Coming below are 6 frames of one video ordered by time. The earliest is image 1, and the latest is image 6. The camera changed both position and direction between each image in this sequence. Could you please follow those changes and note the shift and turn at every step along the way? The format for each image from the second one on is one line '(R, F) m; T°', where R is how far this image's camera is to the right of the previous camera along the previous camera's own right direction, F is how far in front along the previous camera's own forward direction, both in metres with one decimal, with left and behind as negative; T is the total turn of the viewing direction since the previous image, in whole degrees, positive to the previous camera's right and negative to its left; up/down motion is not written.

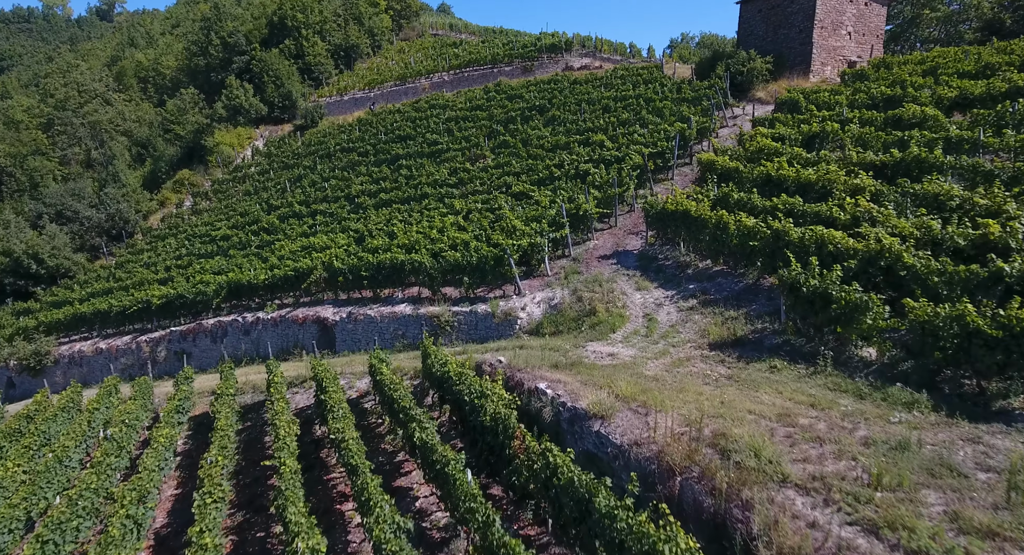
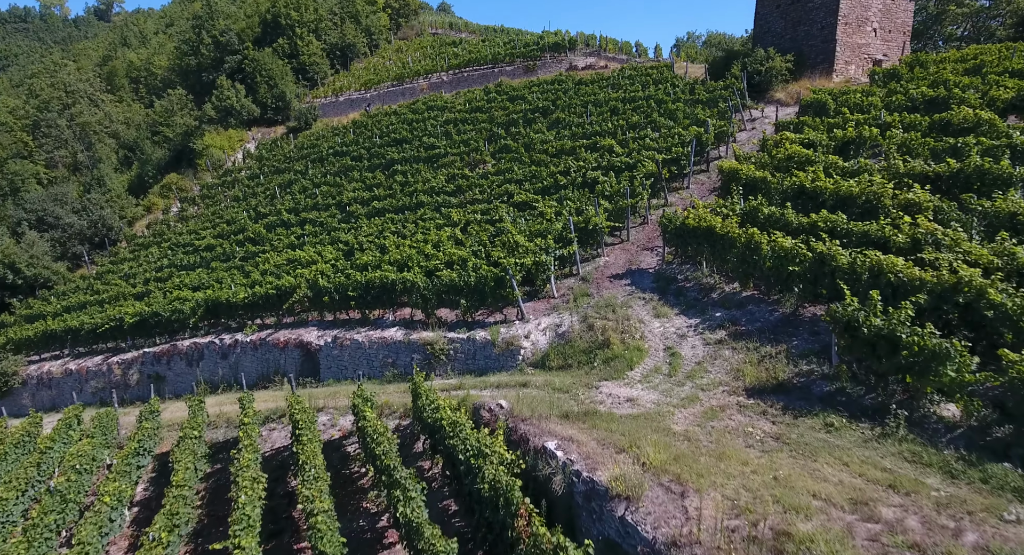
(0.0, +2.1) m; 0°
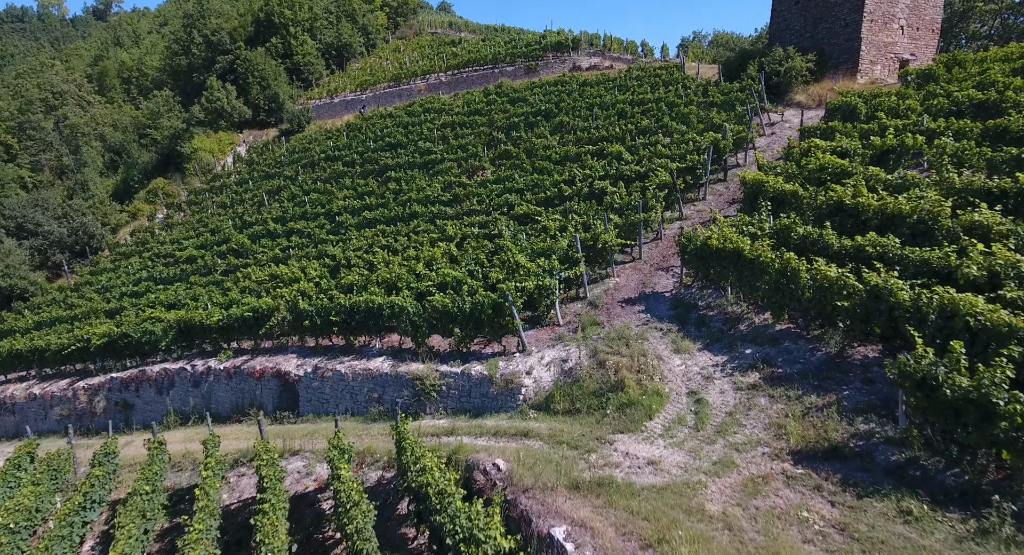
(0.0, +2.0) m; 0°
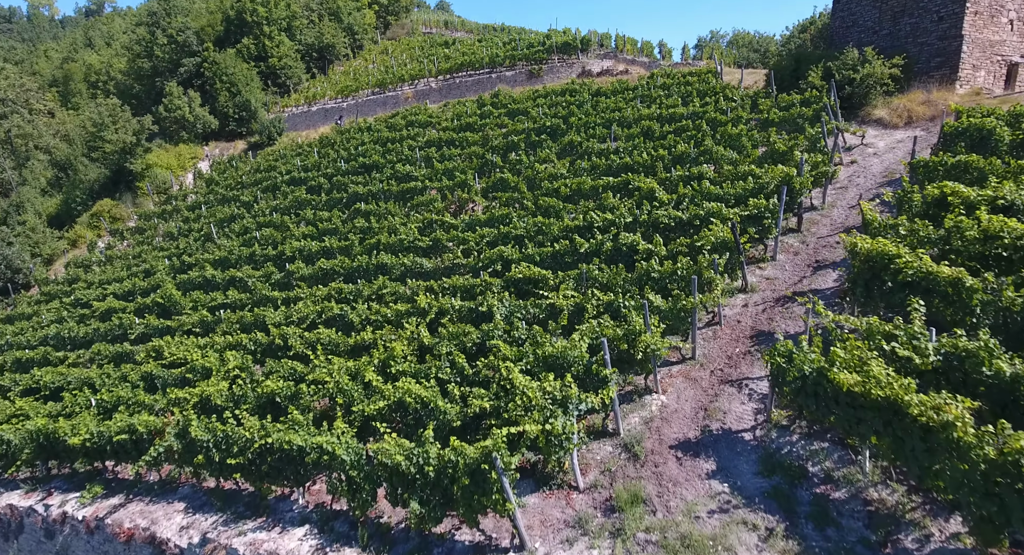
(+0.2, +6.3) m; 0°
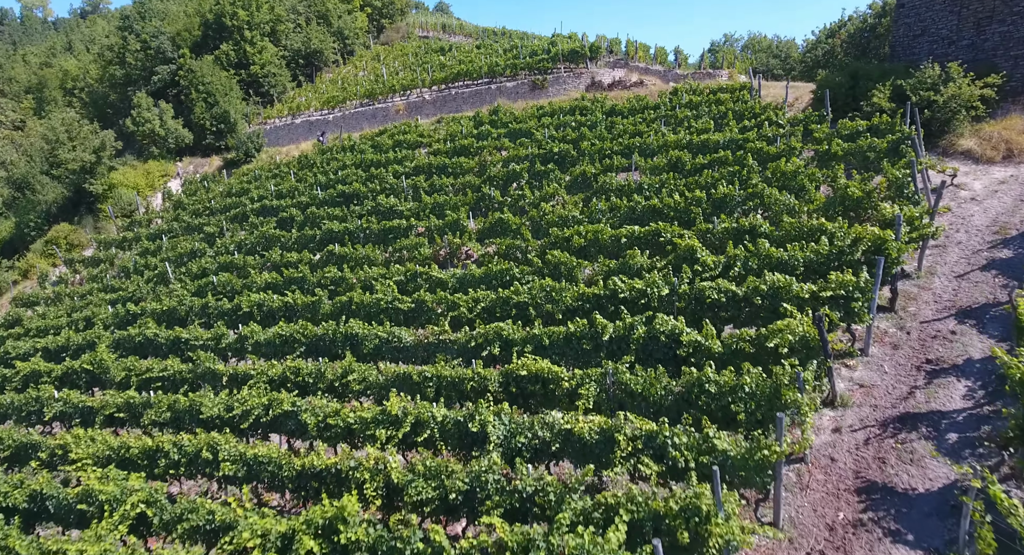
(0.0, +4.2) m; 0°
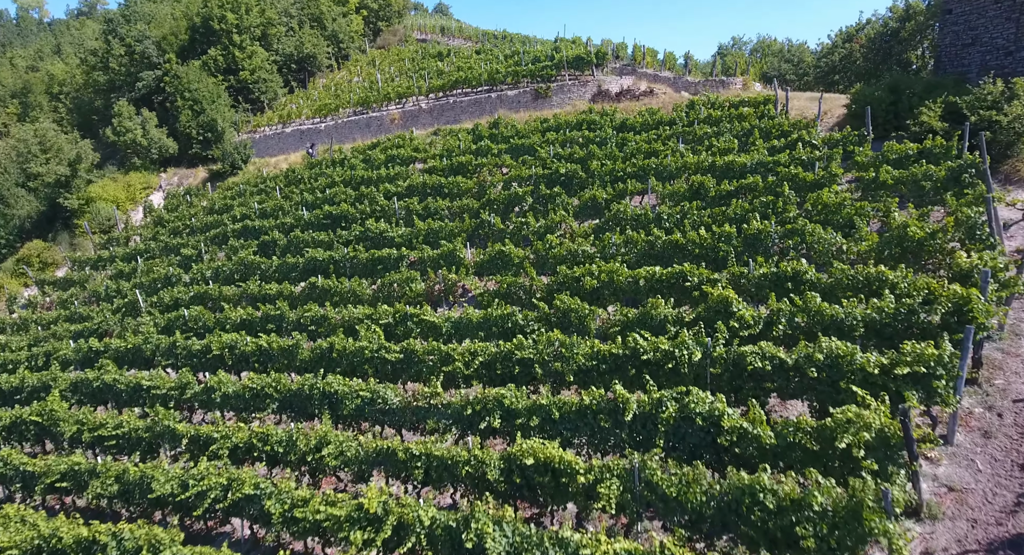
(-0.1, +2.2) m; 0°
